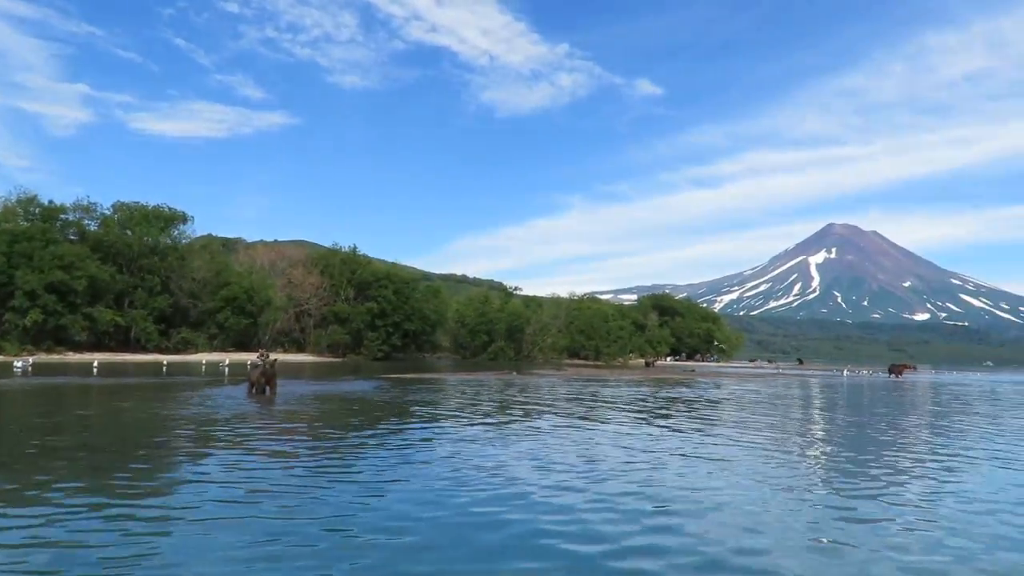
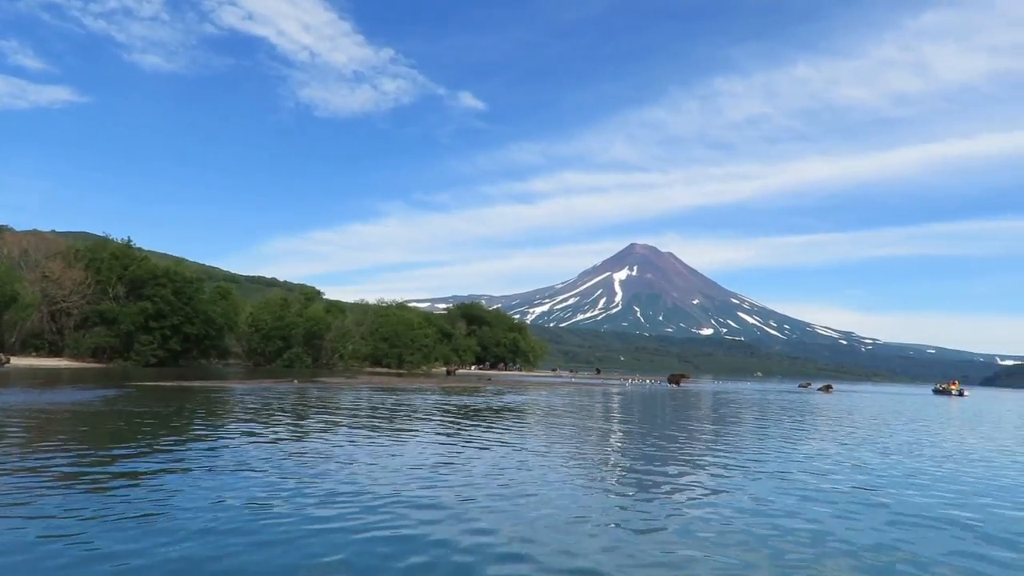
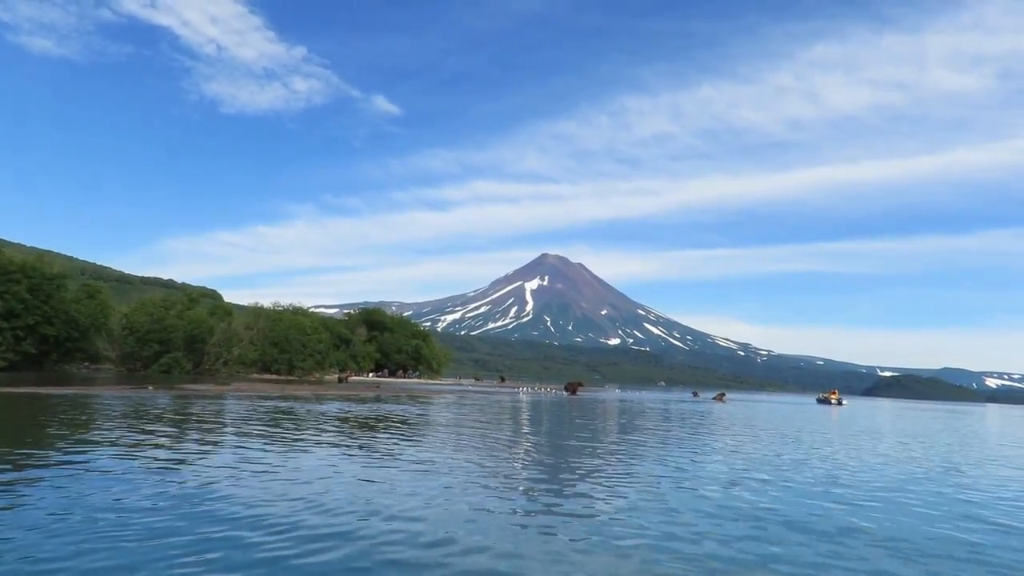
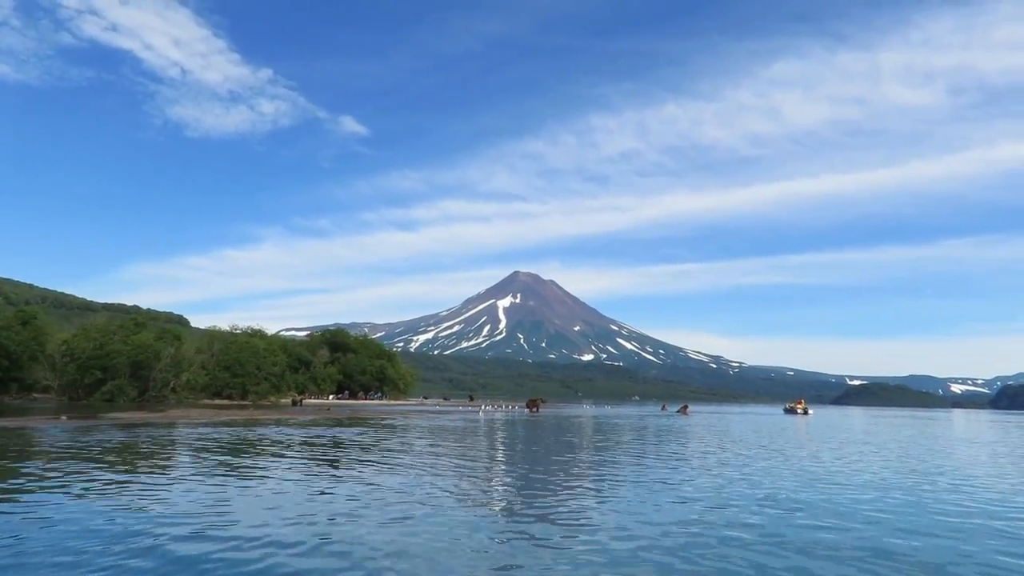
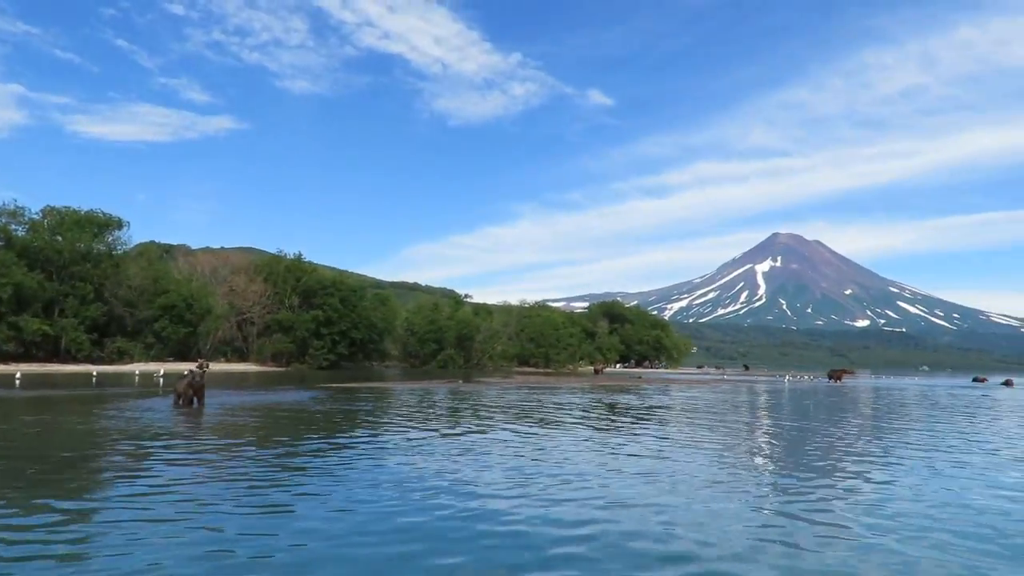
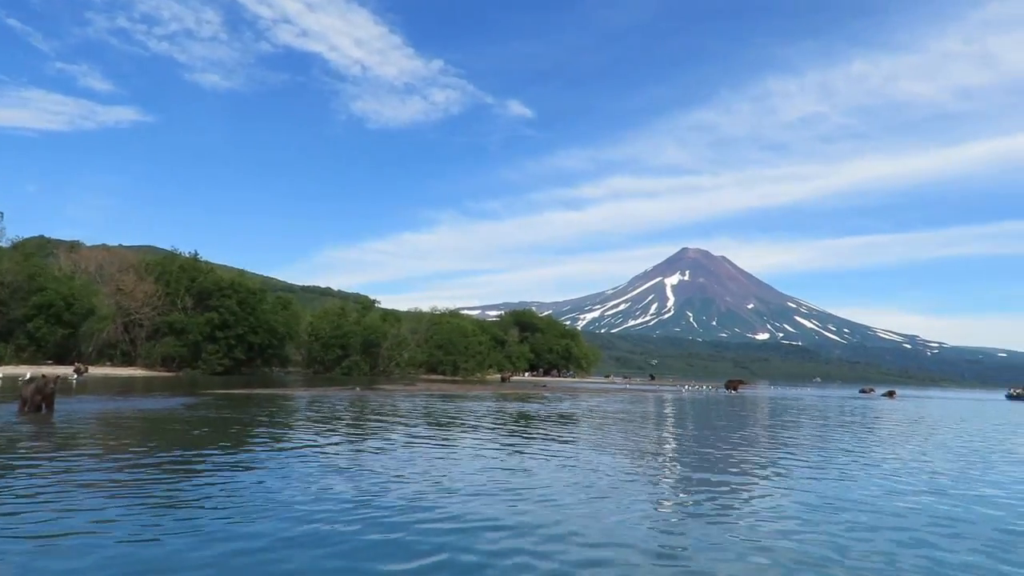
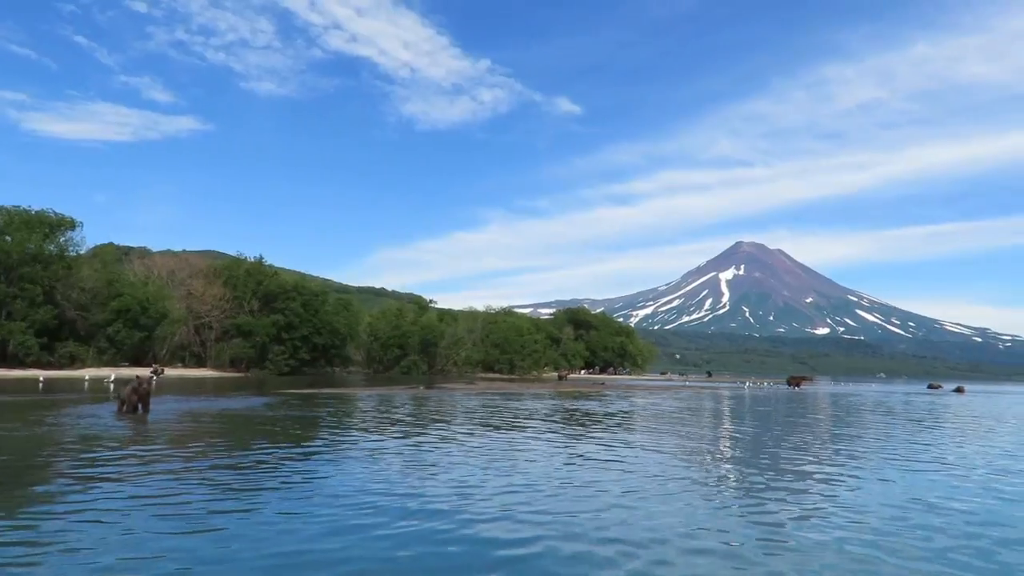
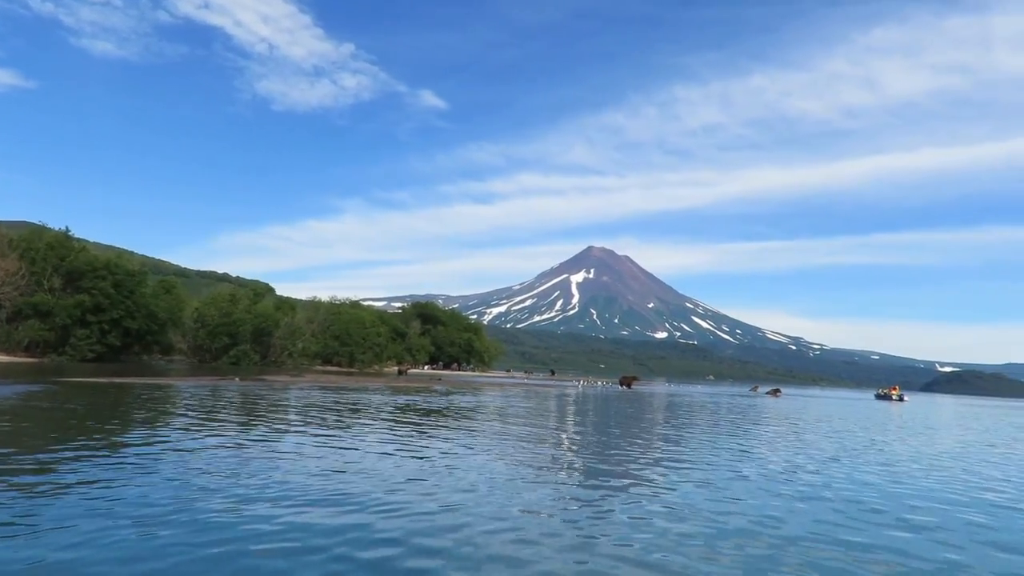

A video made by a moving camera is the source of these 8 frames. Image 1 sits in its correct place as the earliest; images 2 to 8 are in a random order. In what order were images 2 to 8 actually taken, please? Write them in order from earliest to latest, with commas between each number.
5, 7, 6, 2, 8, 3, 4
